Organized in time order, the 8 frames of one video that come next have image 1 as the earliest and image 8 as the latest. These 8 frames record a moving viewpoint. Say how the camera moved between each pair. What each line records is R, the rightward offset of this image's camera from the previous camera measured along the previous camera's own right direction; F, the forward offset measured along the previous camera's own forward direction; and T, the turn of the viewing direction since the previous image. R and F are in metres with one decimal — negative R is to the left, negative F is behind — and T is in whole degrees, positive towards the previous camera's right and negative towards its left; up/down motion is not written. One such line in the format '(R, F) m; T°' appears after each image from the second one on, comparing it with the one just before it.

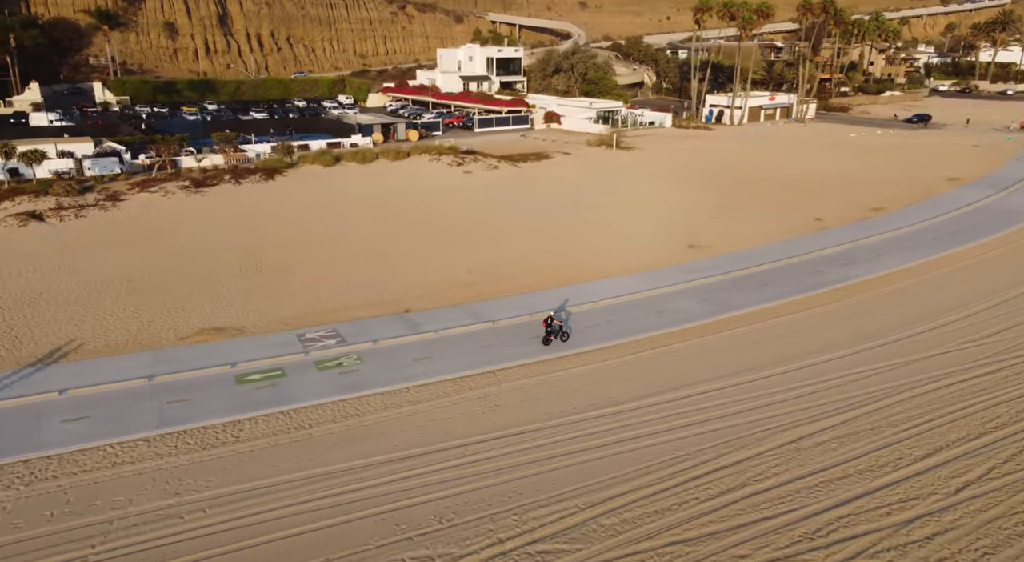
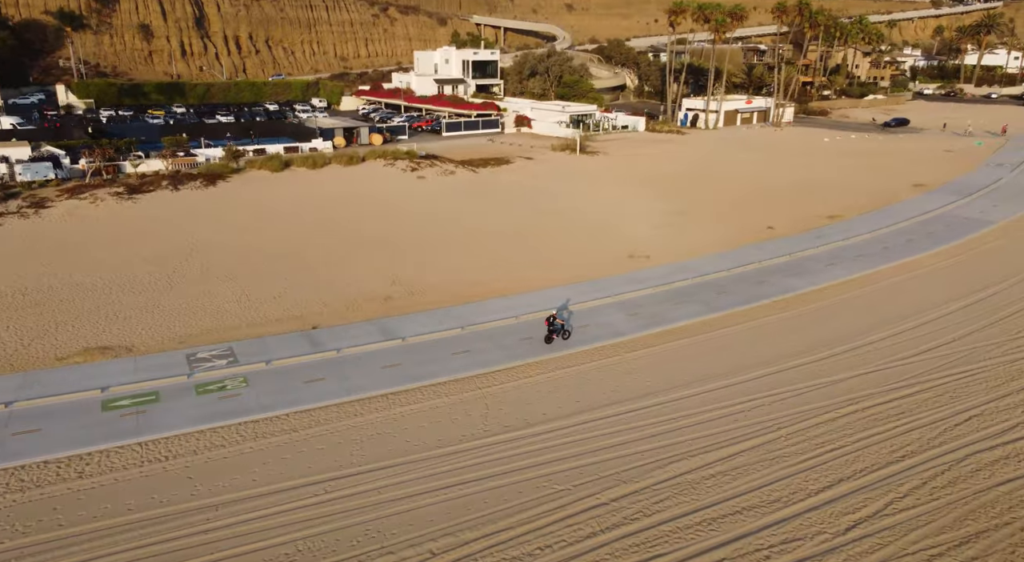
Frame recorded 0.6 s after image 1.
(+1.8, +0.7) m; 0°
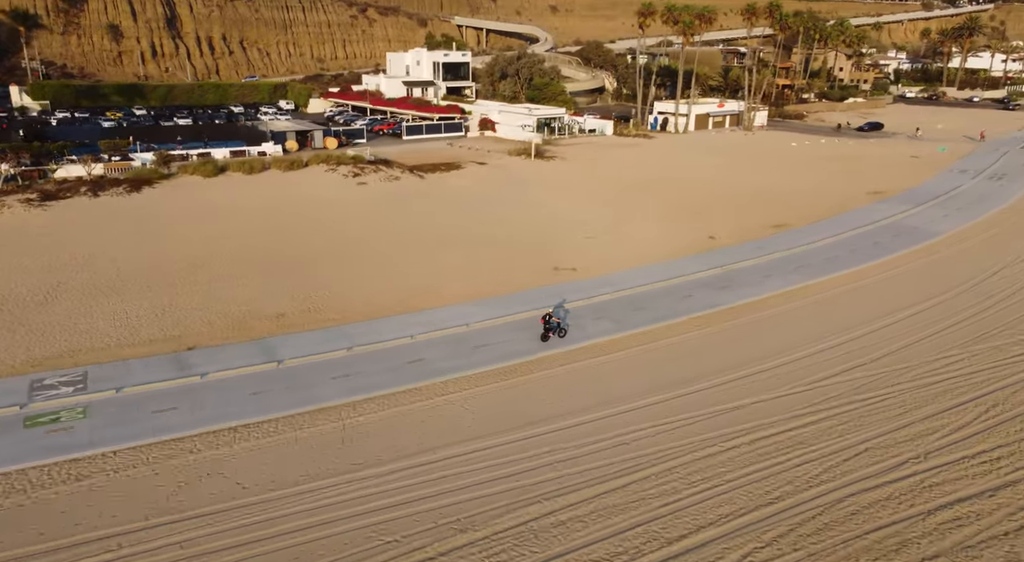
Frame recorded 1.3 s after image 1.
(+2.2, +1.0) m; 0°
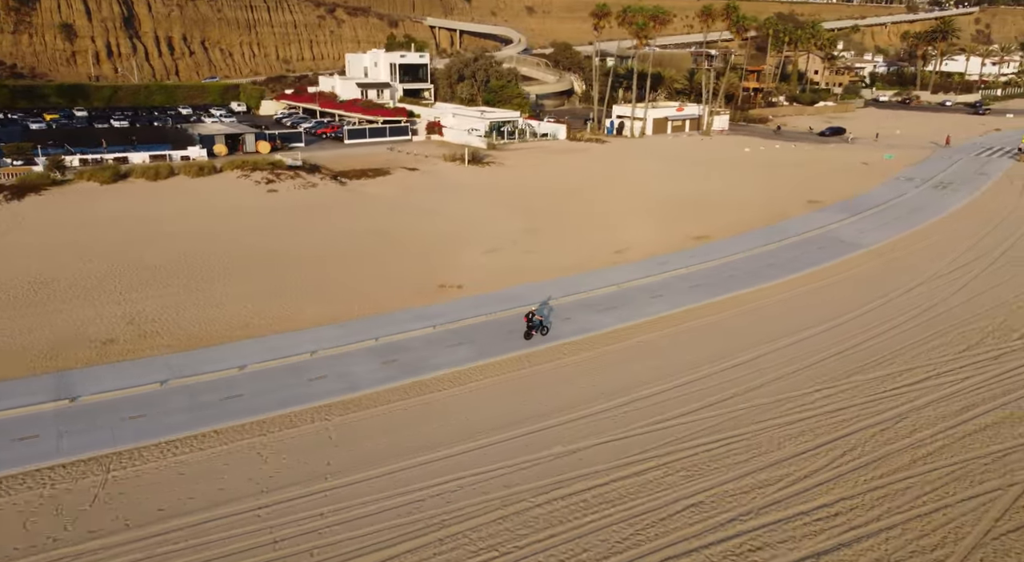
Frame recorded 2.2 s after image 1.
(+3.0, +1.3) m; +1°
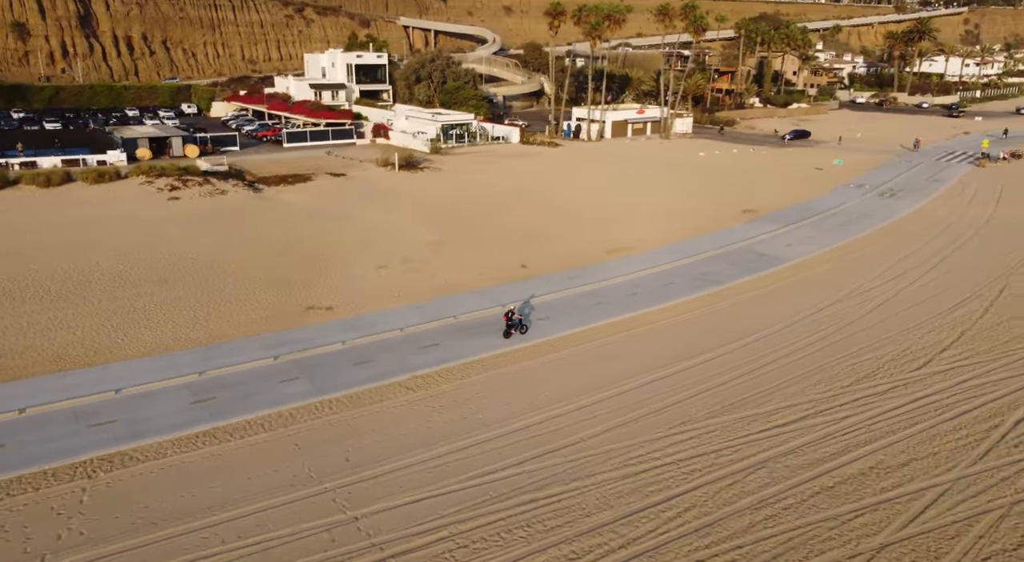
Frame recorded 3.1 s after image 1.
(+3.1, +1.6) m; +1°
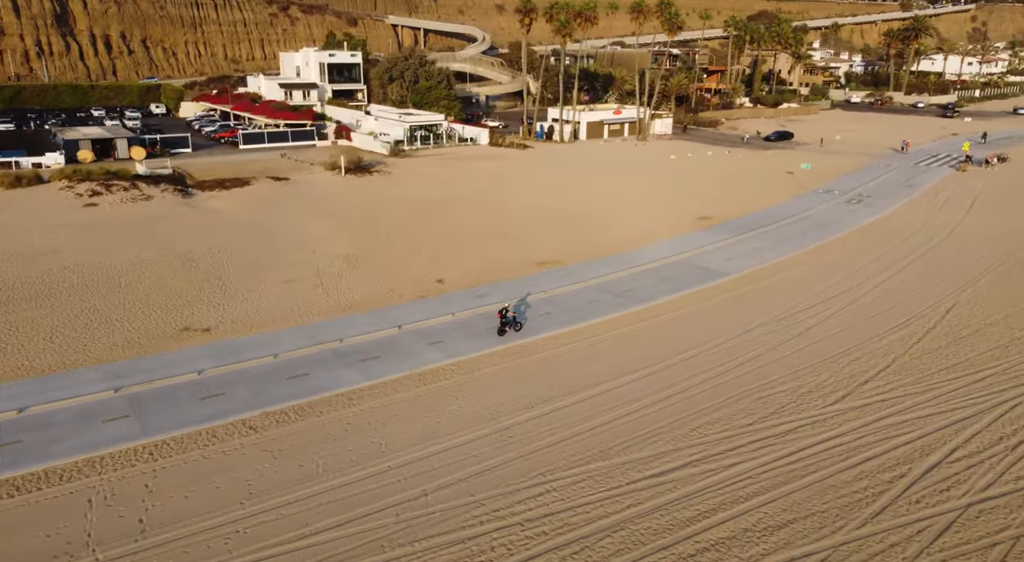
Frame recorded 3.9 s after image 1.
(+2.6, +1.5) m; 0°
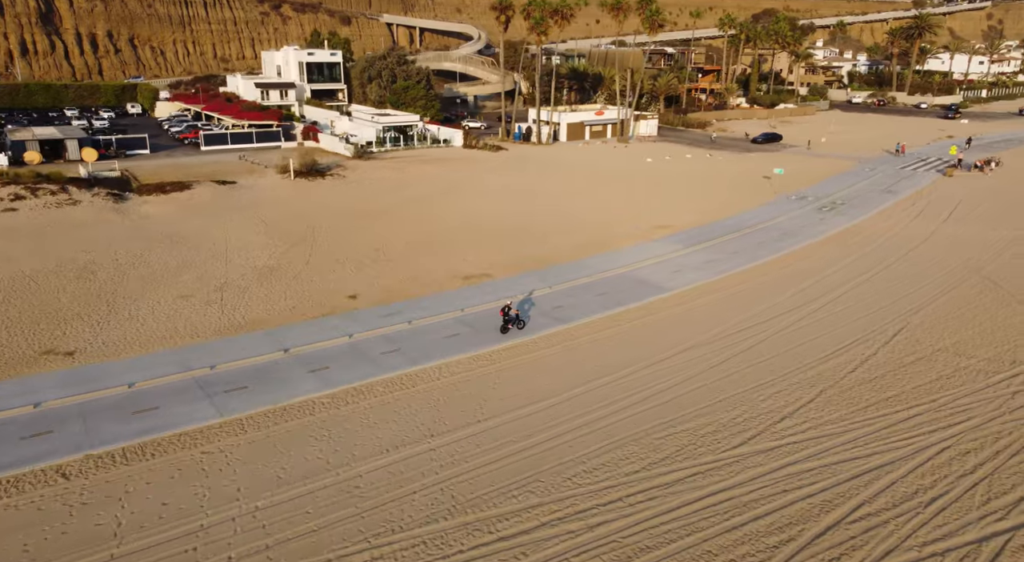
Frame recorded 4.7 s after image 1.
(+2.6, +1.5) m; -1°
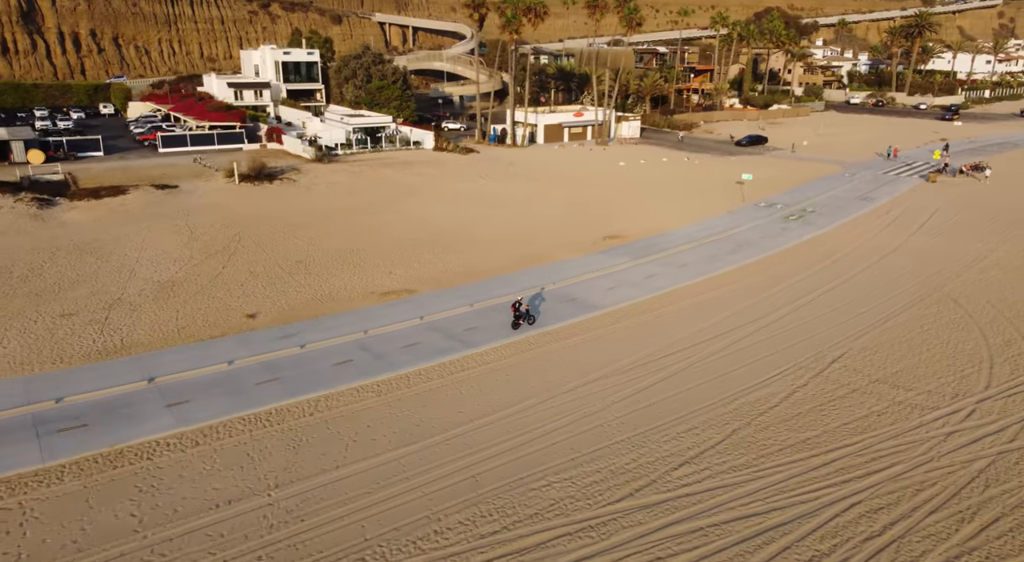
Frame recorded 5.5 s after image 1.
(+2.4, +1.5) m; -1°
